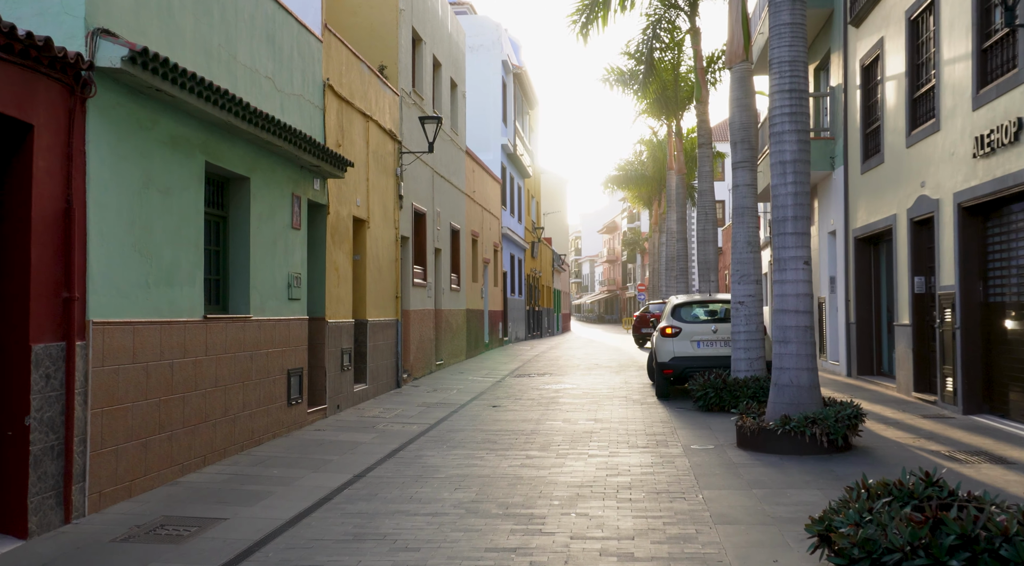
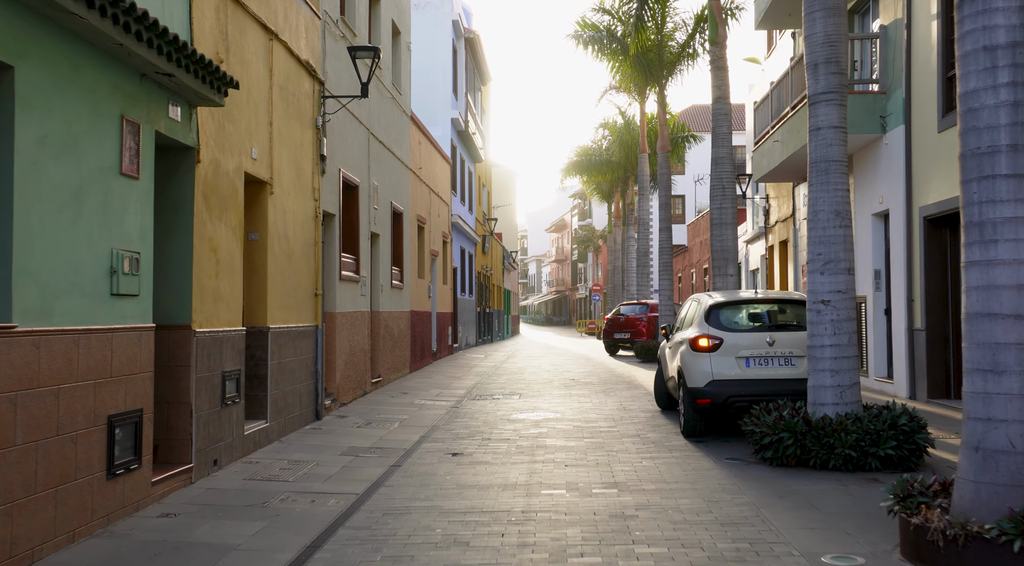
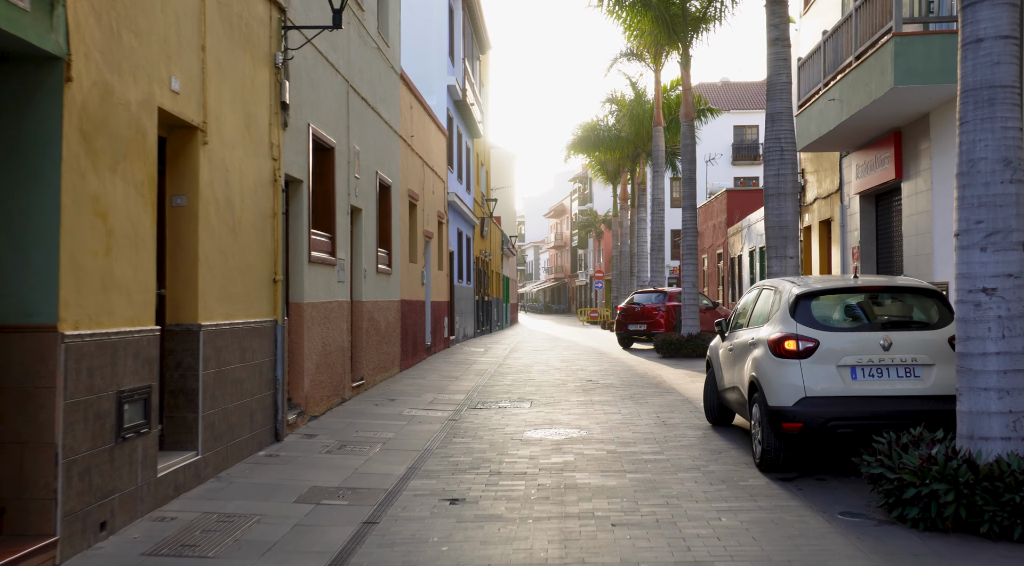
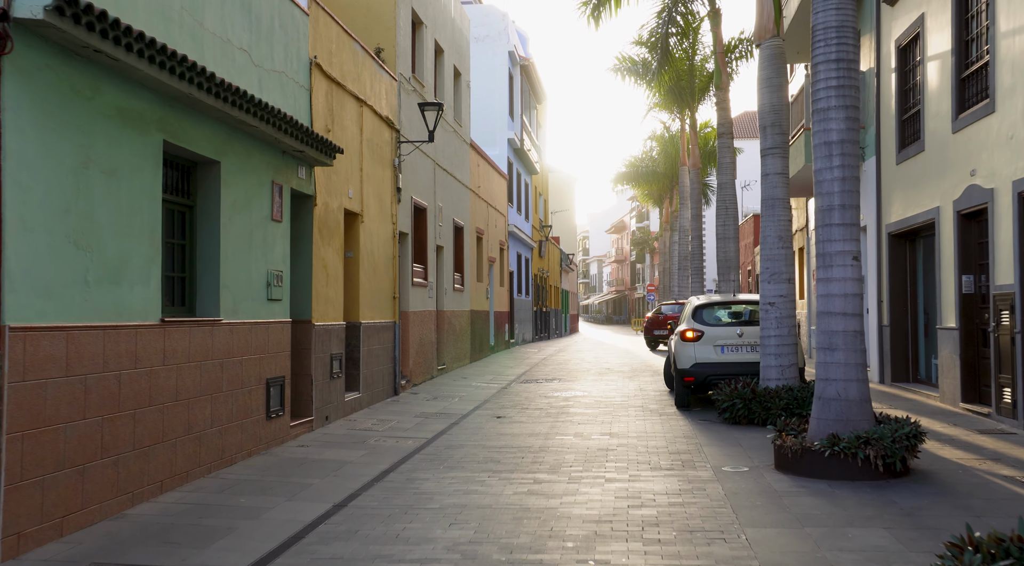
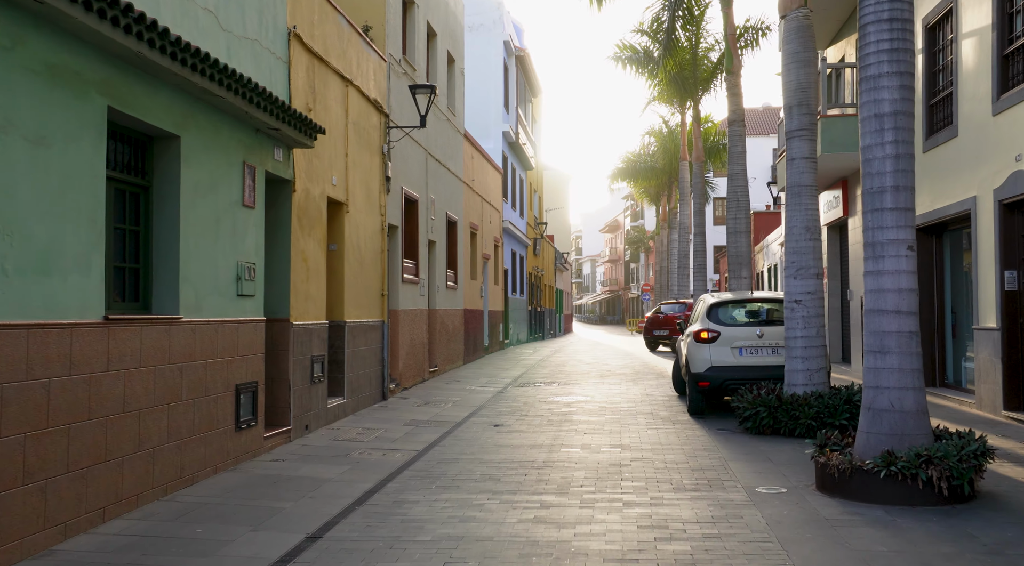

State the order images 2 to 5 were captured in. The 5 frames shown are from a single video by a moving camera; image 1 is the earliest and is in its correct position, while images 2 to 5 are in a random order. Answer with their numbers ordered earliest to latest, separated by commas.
4, 5, 2, 3
